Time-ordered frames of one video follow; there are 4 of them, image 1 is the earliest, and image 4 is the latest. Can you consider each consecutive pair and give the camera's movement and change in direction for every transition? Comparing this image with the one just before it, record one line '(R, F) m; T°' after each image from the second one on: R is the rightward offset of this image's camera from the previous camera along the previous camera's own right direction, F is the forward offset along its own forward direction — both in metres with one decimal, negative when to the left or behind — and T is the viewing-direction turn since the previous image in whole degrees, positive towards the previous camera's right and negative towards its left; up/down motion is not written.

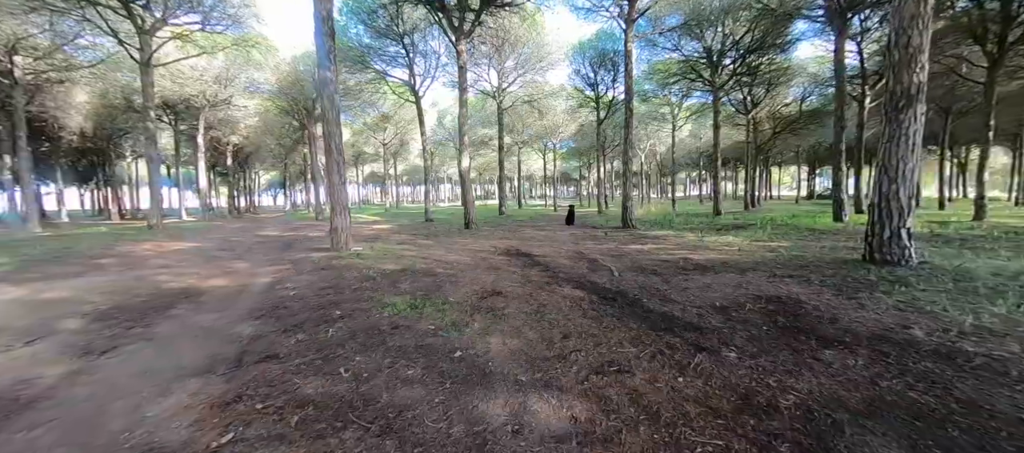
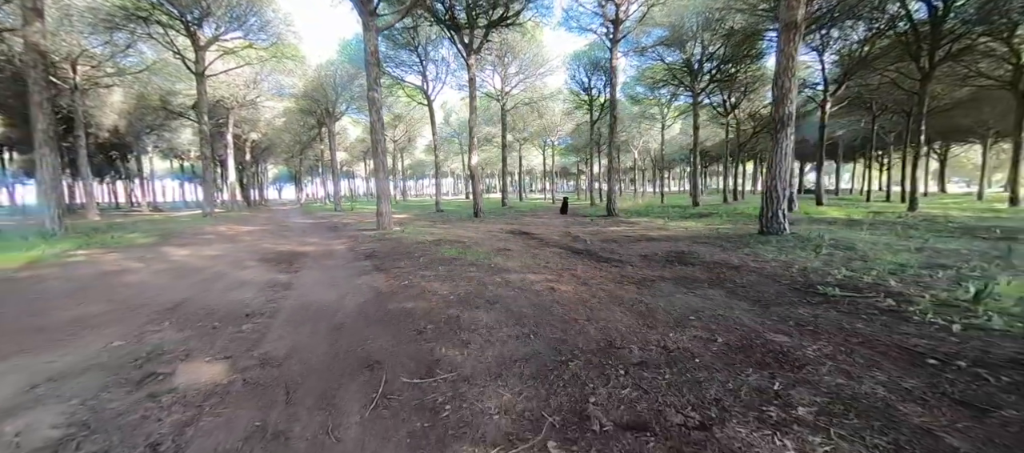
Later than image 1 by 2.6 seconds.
(-0.1, -2.8) m; 0°
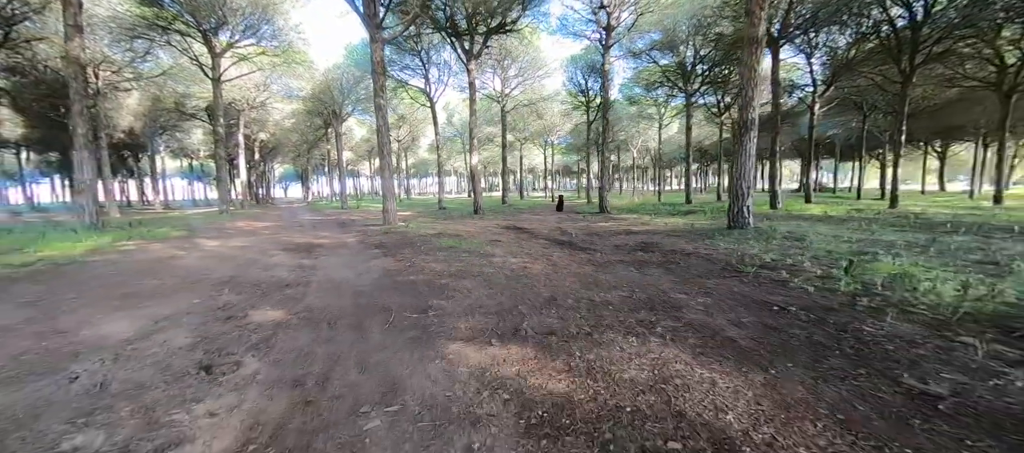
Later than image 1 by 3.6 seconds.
(+0.3, -1.0) m; -1°
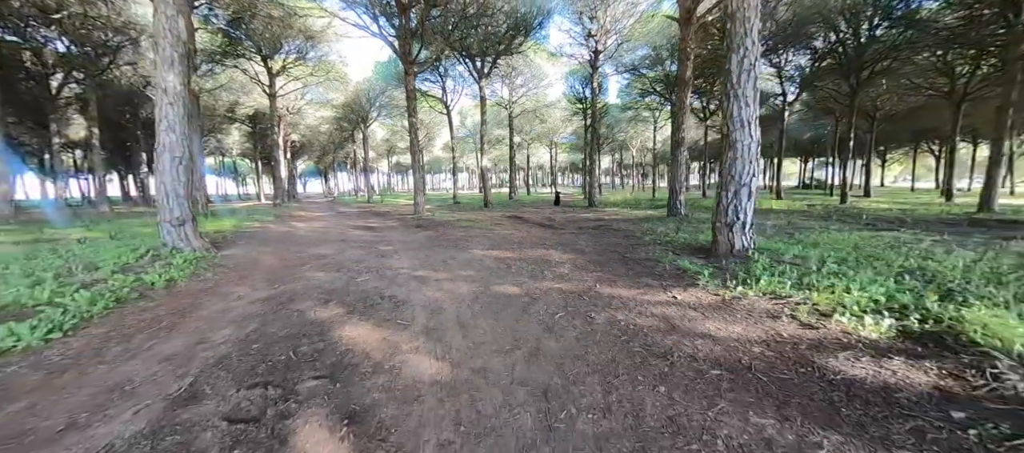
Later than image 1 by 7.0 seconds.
(+0.5, -4.1) m; -2°
